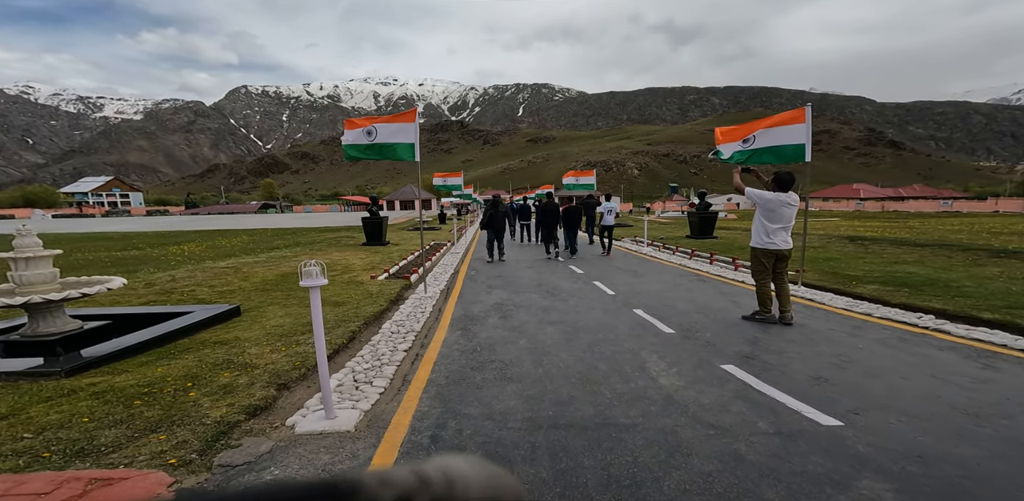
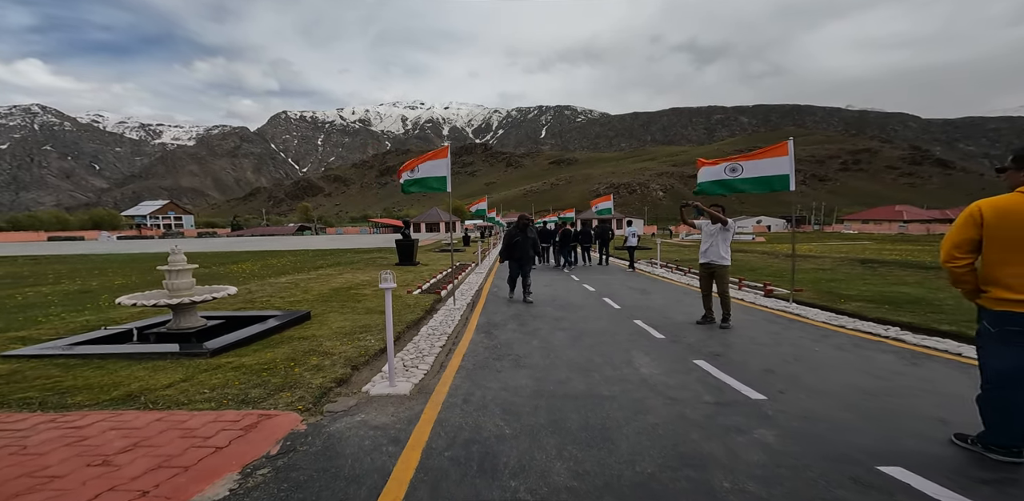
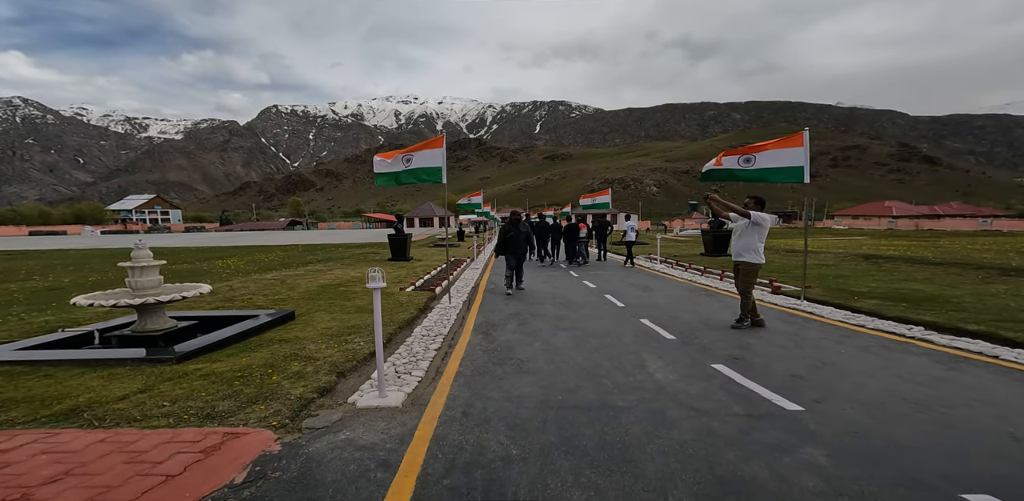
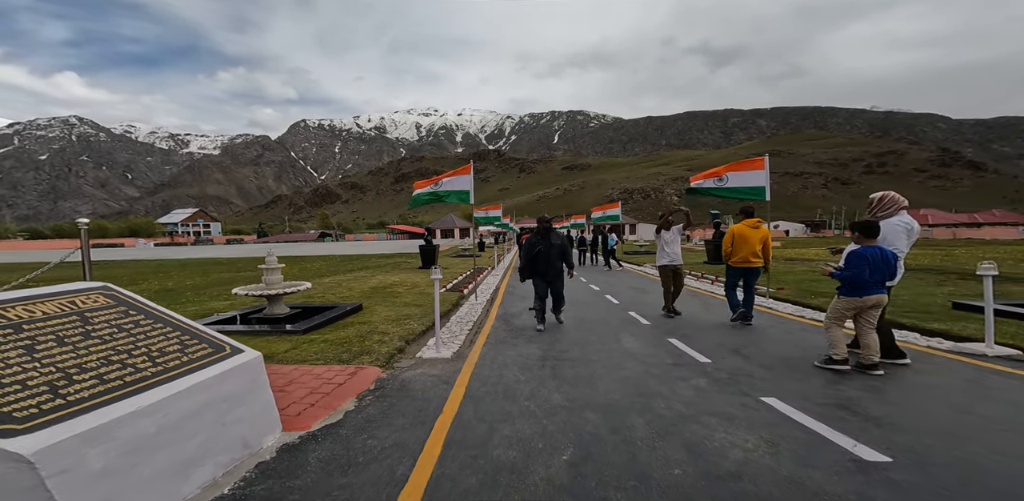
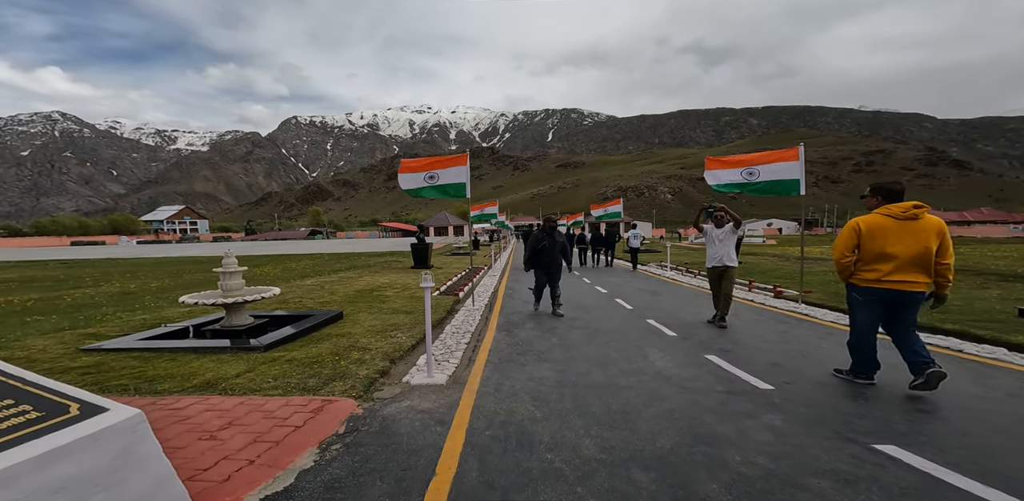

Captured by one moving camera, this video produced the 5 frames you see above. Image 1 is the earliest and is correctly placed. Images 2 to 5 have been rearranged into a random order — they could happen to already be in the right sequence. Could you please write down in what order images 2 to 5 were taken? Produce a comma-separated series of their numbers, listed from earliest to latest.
3, 2, 5, 4
